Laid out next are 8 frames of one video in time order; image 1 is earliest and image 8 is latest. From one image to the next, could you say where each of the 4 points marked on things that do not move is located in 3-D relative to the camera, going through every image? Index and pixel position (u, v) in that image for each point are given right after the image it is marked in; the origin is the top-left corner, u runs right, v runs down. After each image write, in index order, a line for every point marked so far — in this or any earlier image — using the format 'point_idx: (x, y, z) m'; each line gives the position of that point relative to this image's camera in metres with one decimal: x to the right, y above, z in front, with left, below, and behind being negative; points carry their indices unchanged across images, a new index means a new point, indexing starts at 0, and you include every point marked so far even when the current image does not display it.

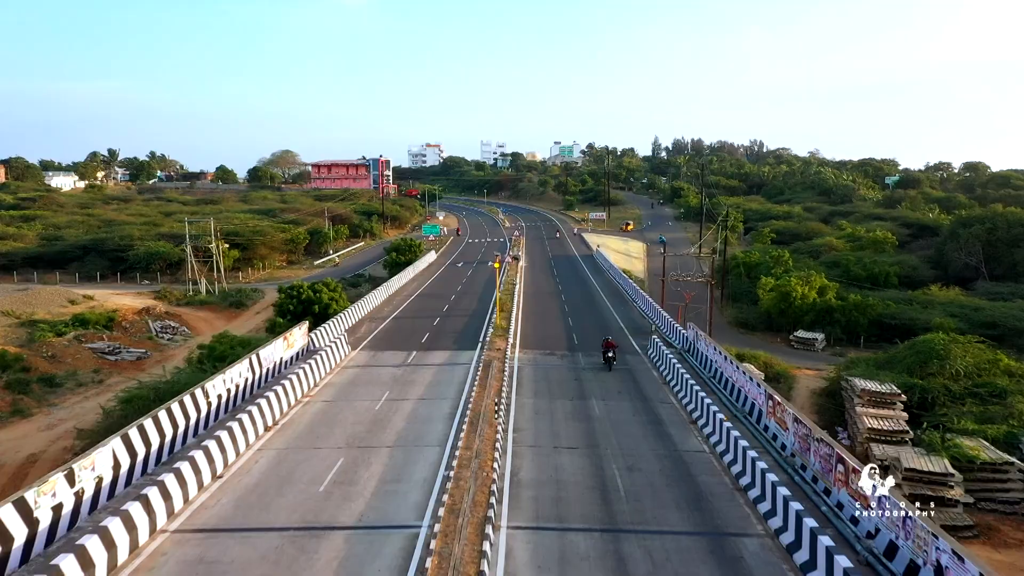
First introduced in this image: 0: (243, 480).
0: (-5.5, -3.8, +12.8) m
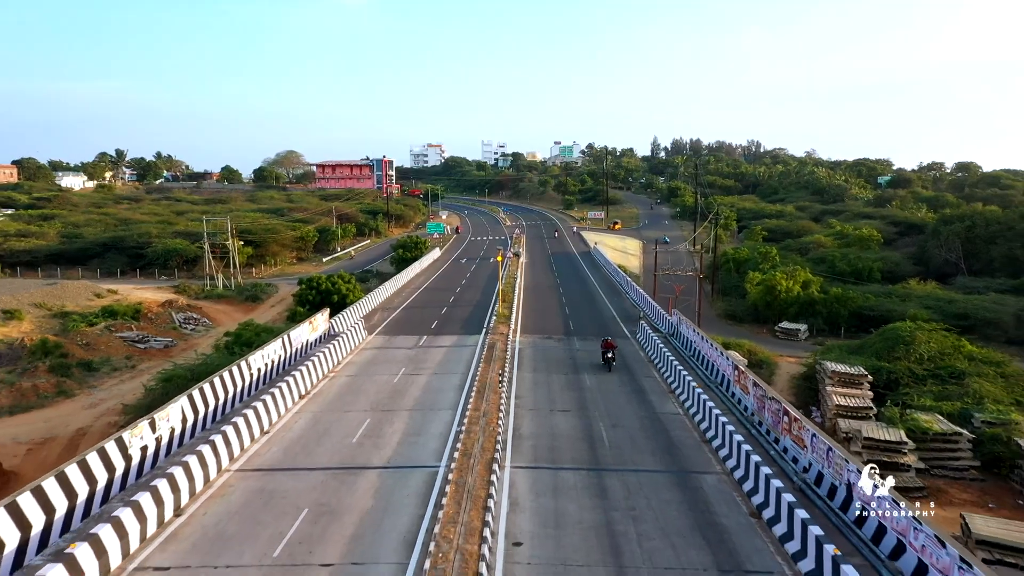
0: (-5.5, -3.5, +15.1) m
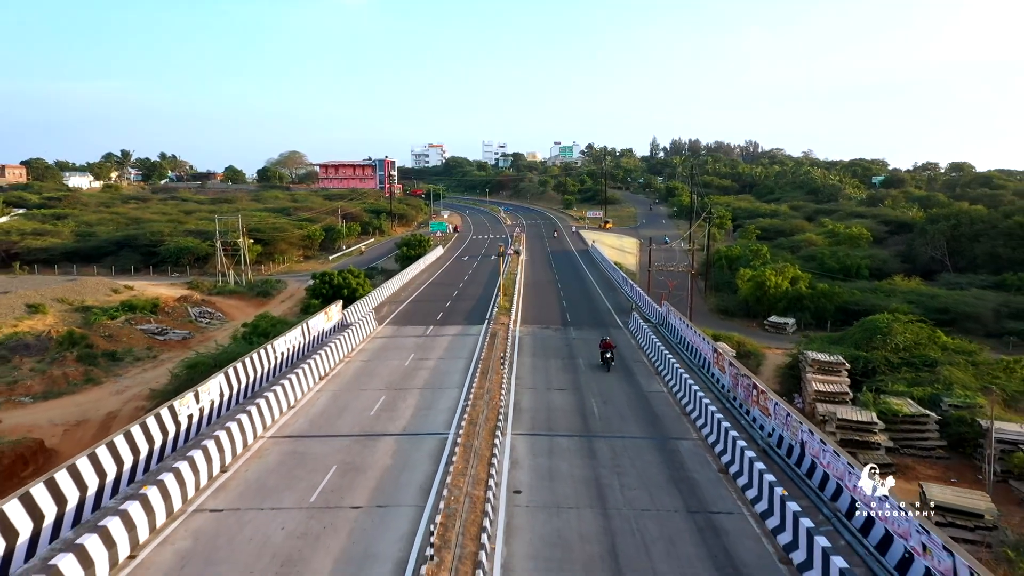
0: (-5.4, -3.2, +16.7) m
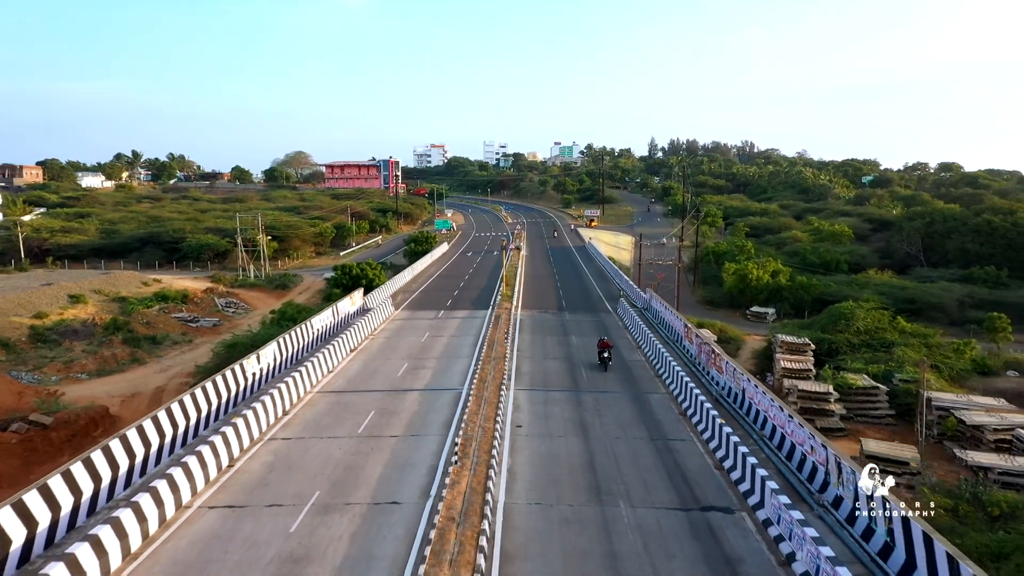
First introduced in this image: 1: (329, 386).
0: (-5.4, -2.7, +19.9) m
1: (-5.5, -2.9, +18.4) m
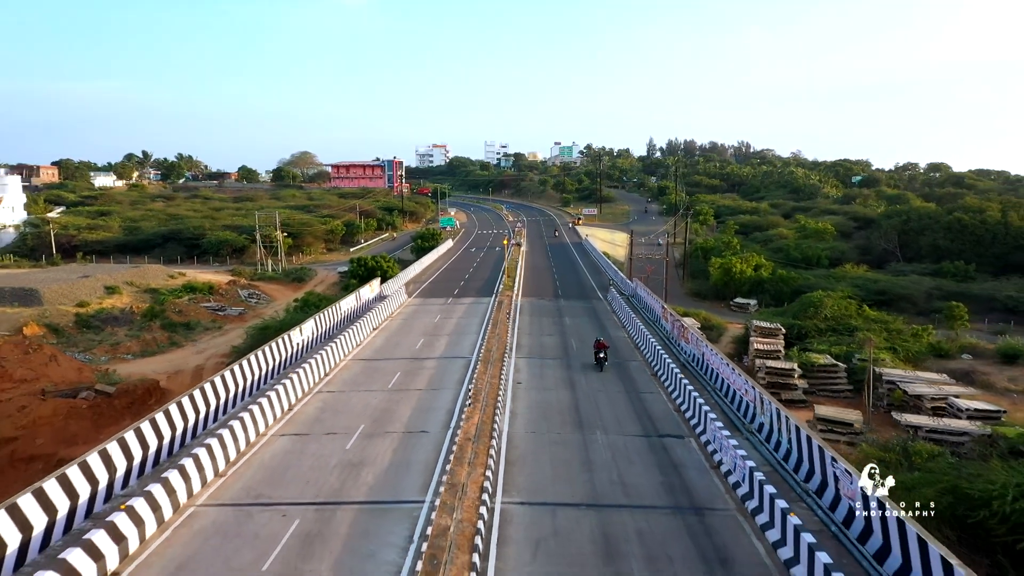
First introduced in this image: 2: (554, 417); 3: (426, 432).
0: (-5.3, -2.2, +23.3) m
1: (-5.5, -2.4, +21.7) m
2: (+1.1, -3.3, +15.8) m
3: (-2.1, -3.4, +14.7) m
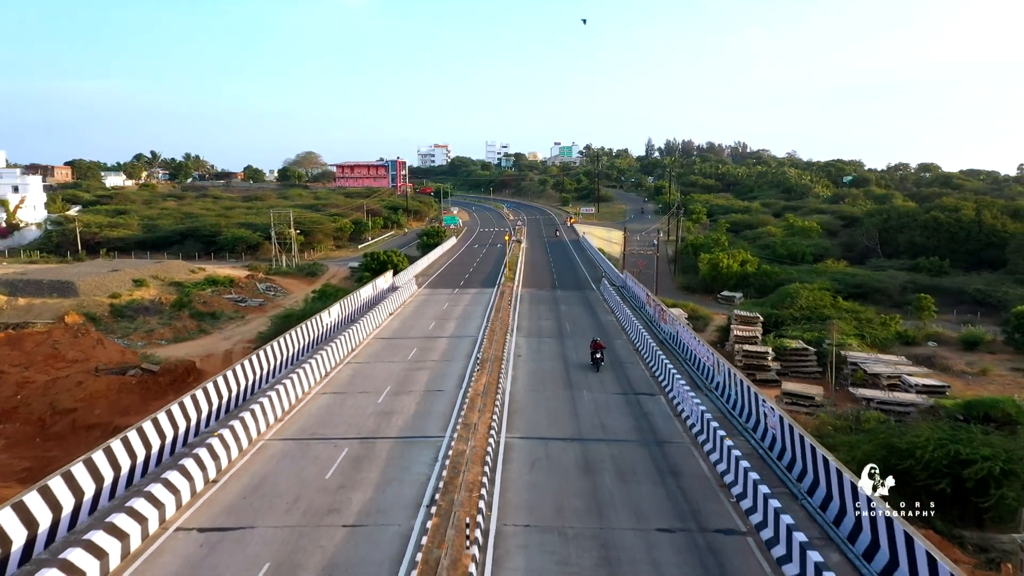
0: (-5.3, -1.7, +26.3) m
1: (-5.4, -1.9, +24.7) m
2: (+1.1, -2.8, +18.8) m
3: (-2.0, -3.0, +17.7) m
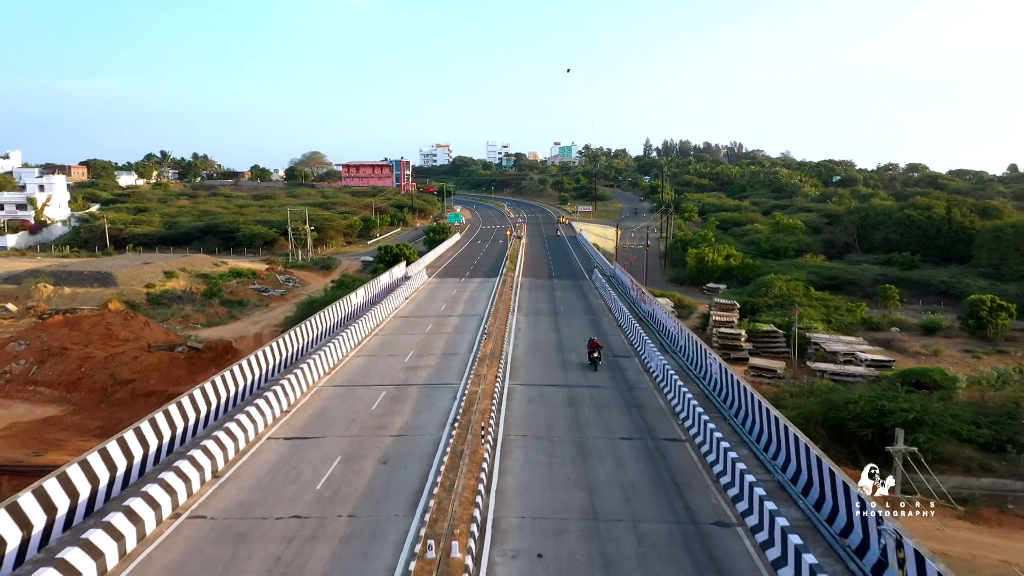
0: (-5.2, -1.1, +30.1) m
1: (-5.4, -1.3, +28.6) m
2: (+1.2, -2.2, +22.6) m
3: (-2.0, -2.3, +21.5) m
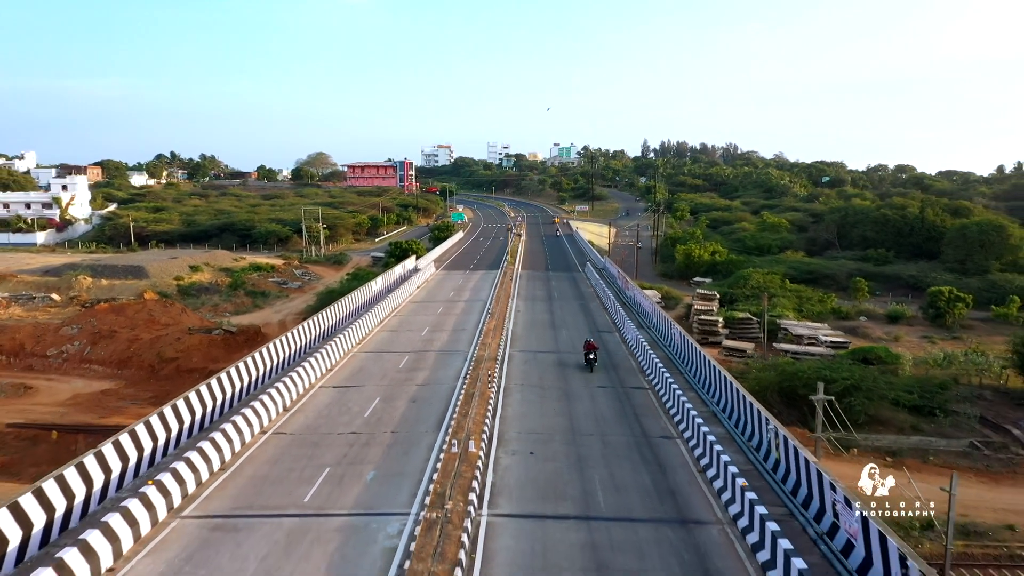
0: (-5.2, -0.5, +34.0) m
1: (-5.4, -0.7, +32.5) m
2: (+1.2, -1.6, +26.5) m
3: (-2.0, -1.7, +25.4) m
